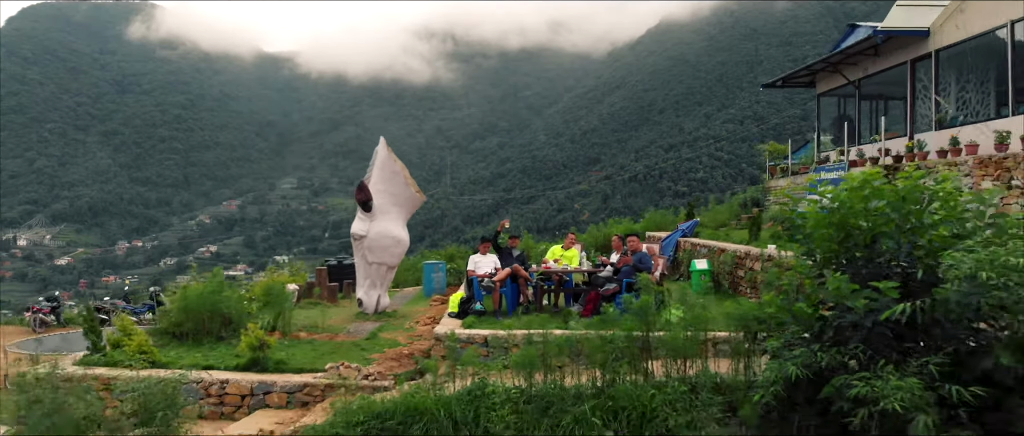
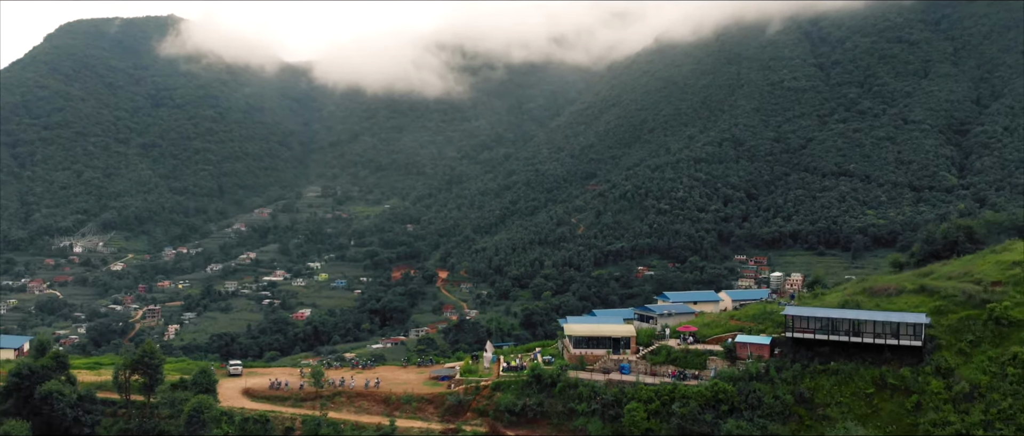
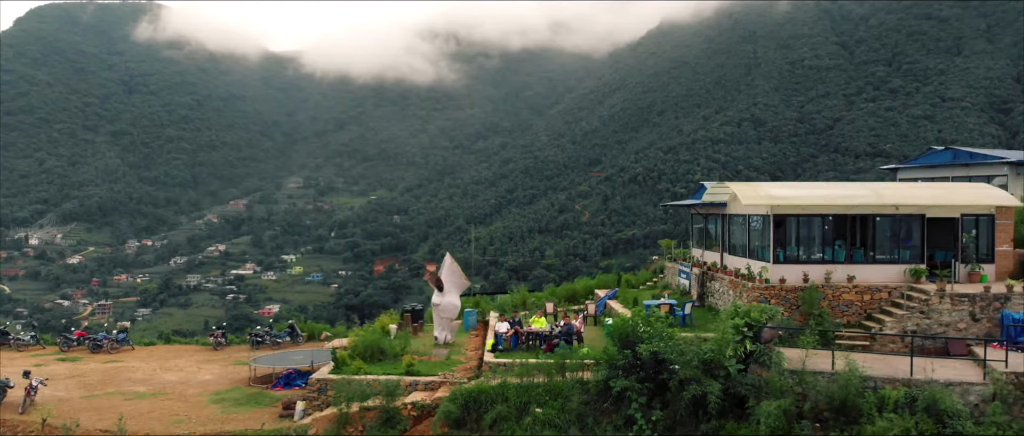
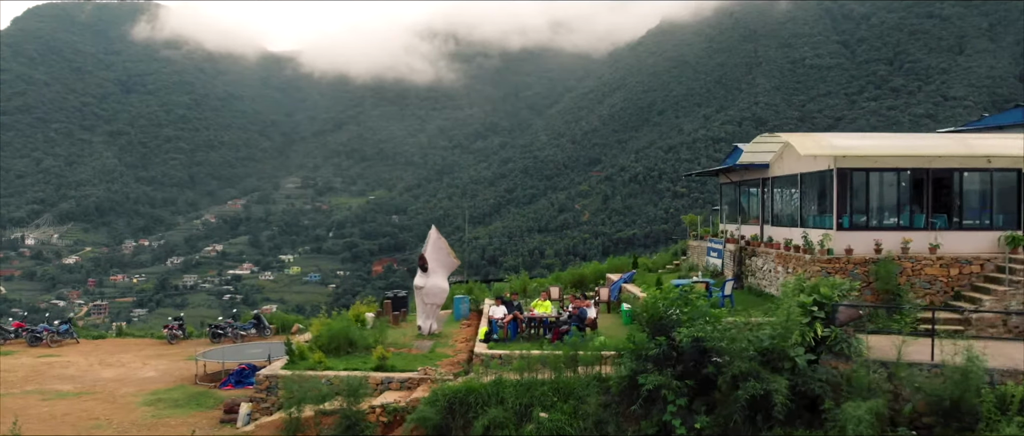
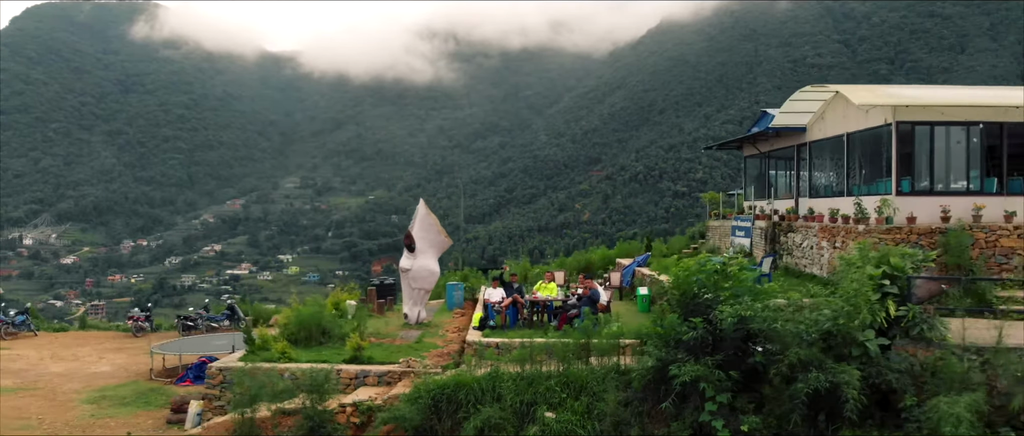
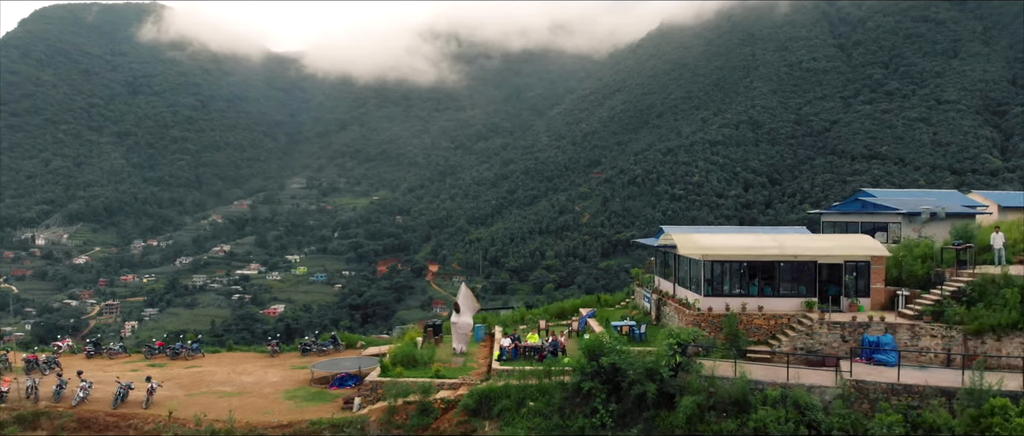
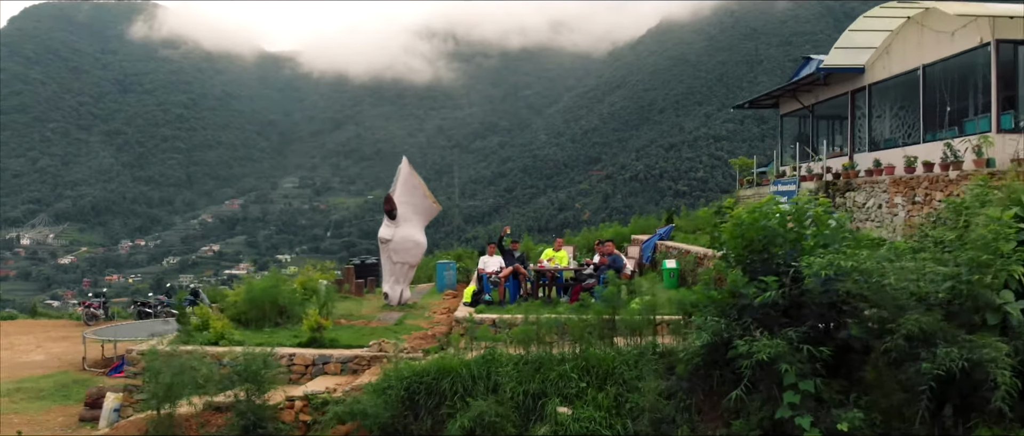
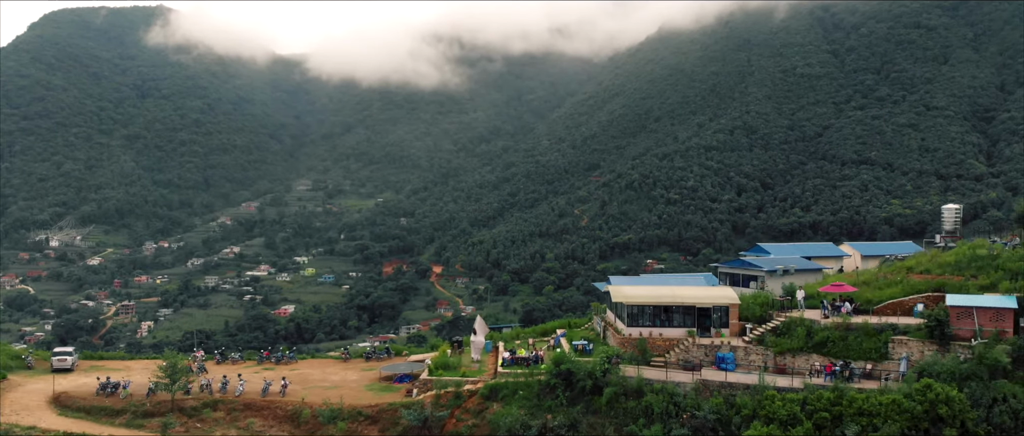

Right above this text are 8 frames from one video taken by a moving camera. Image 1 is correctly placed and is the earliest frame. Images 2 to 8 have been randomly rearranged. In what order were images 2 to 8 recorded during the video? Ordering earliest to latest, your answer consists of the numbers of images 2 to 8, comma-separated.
7, 5, 4, 3, 6, 8, 2
